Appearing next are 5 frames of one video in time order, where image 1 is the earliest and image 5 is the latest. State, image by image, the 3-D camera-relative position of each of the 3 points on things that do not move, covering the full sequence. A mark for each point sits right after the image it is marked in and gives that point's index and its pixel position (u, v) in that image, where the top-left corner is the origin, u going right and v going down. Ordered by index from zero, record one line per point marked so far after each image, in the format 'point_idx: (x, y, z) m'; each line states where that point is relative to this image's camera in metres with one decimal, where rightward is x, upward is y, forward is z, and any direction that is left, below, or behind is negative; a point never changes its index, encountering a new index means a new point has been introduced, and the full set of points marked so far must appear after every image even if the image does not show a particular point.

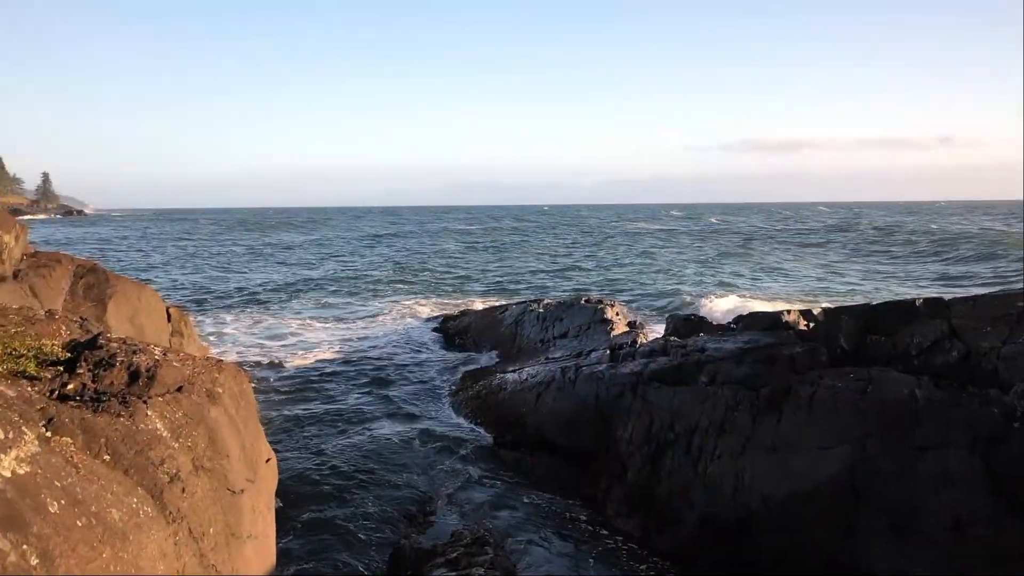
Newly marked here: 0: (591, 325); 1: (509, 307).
0: (+1.4, -0.6, +11.2) m
1: (-0.1, -0.4, +14.5) m
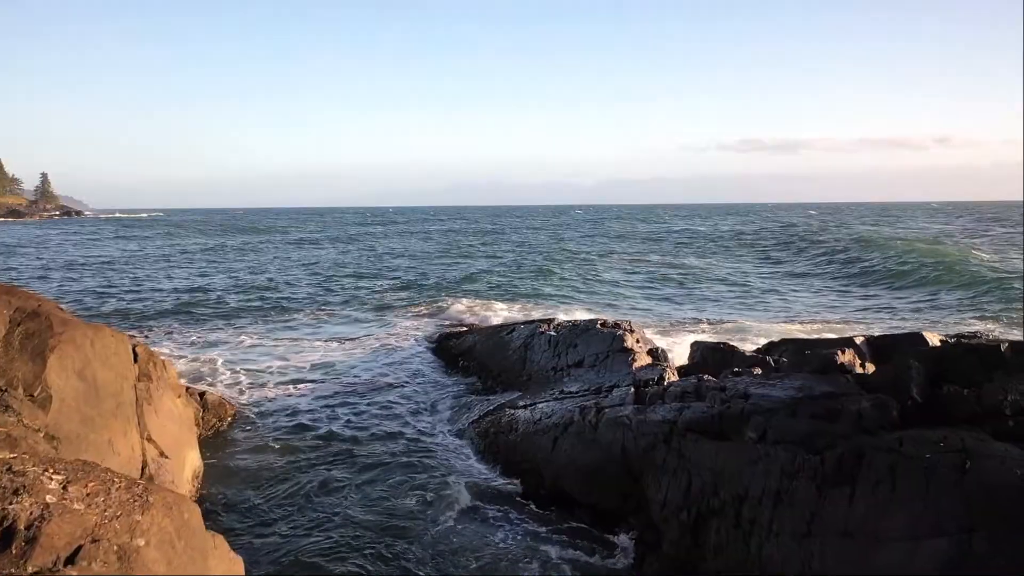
0: (+1.5, -1.0, +10.2) m
1: (+0.1, -0.8, +13.5) m
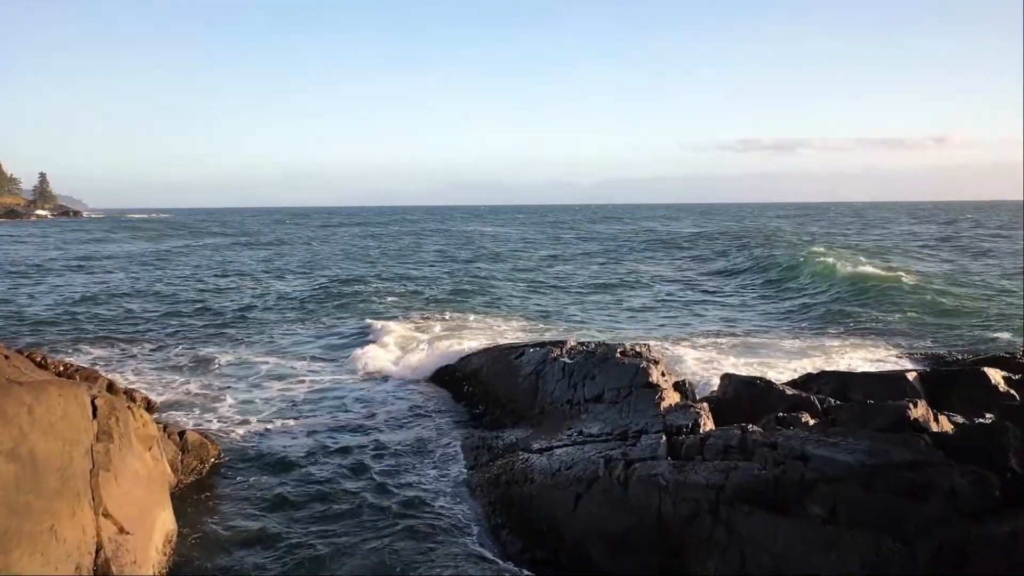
0: (+1.7, -1.4, +9.2) m
1: (+0.3, -1.2, +12.5) m
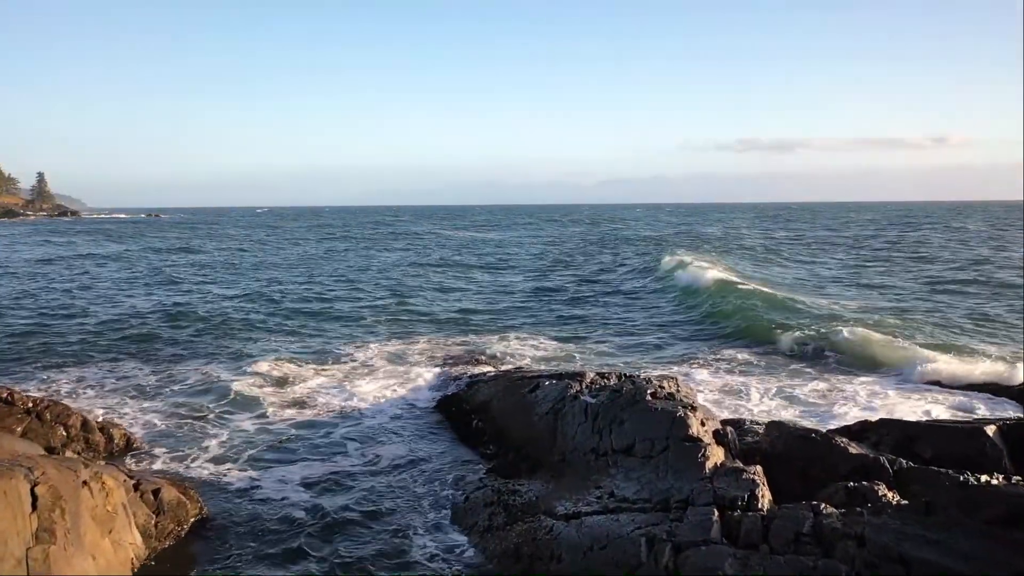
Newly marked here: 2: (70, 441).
0: (+1.9, -1.9, +8.1) m
1: (+0.5, -1.7, +11.4) m
2: (-7.3, -2.5, +10.8) m
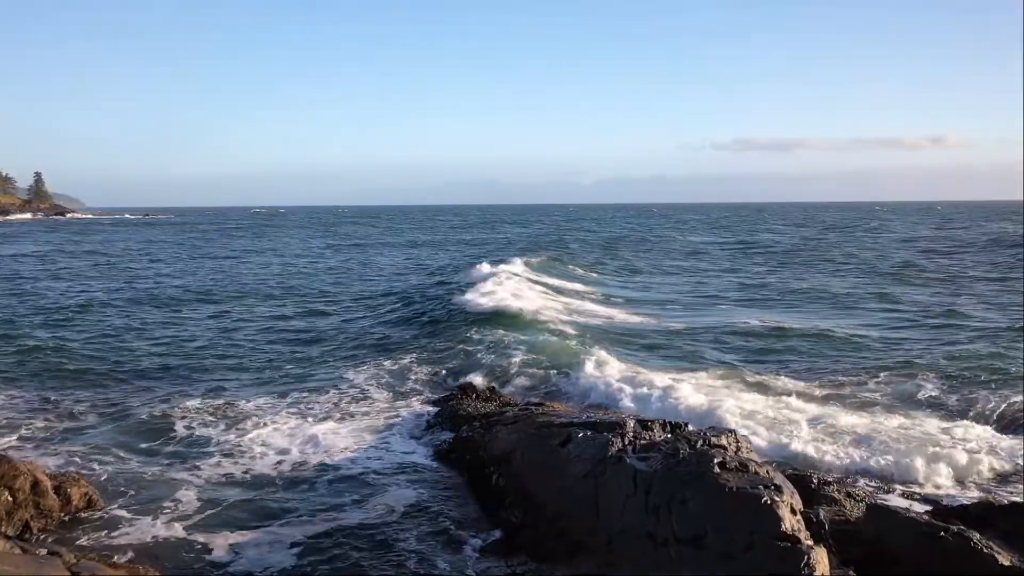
0: (+2.4, -2.5, +6.3) m
1: (+0.9, -2.2, +9.7) m
2: (-6.9, -3.1, +9.1) m
